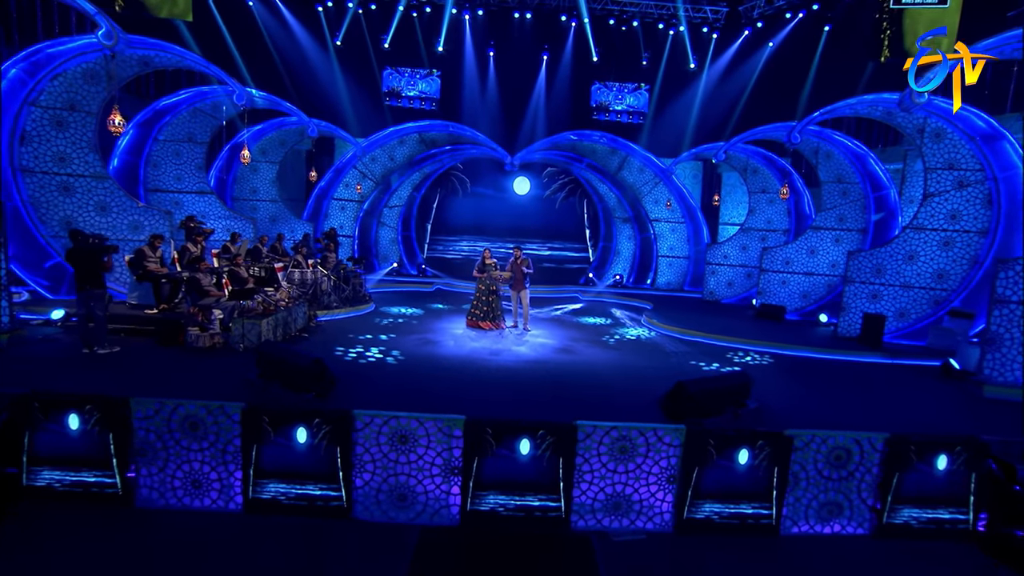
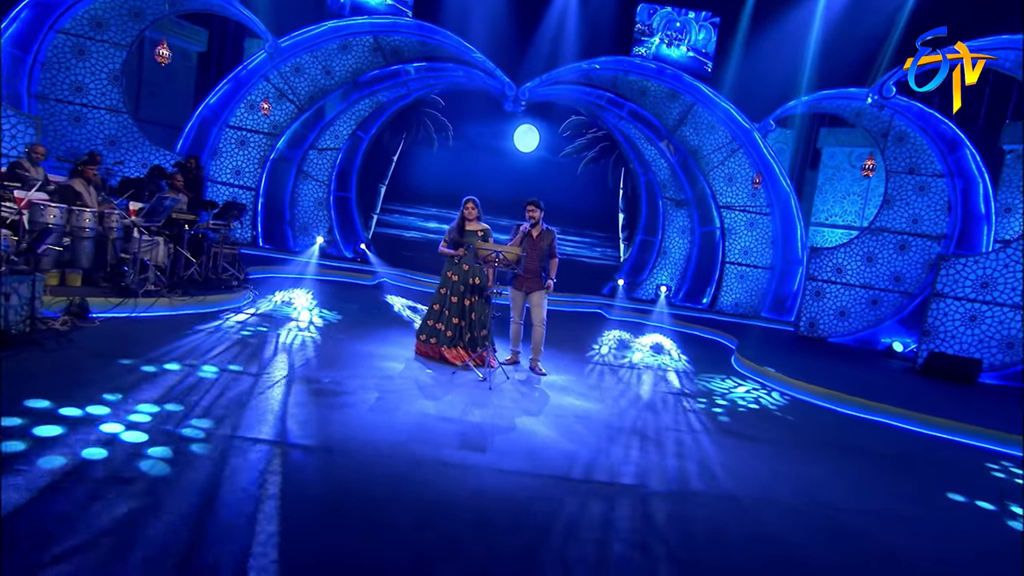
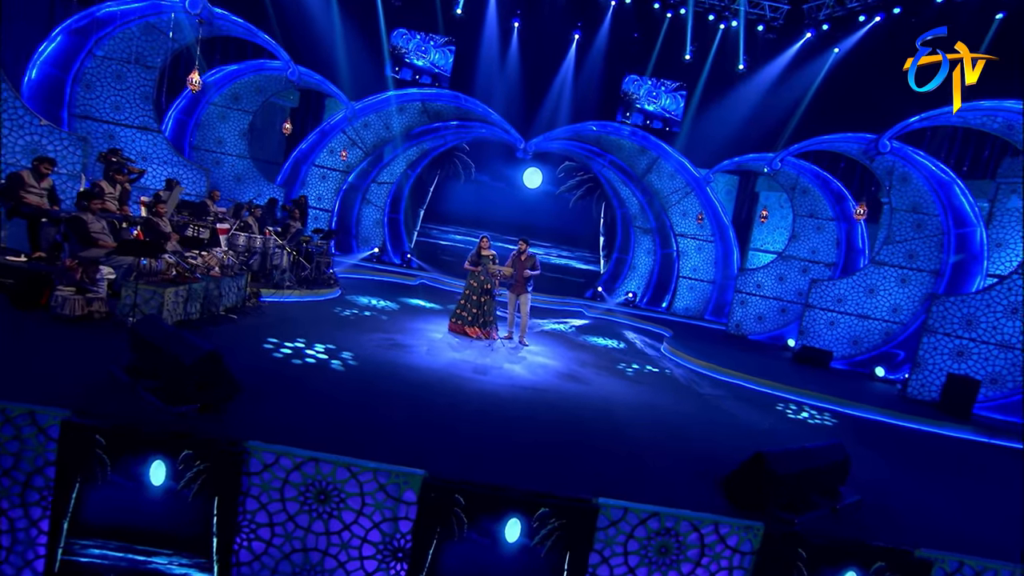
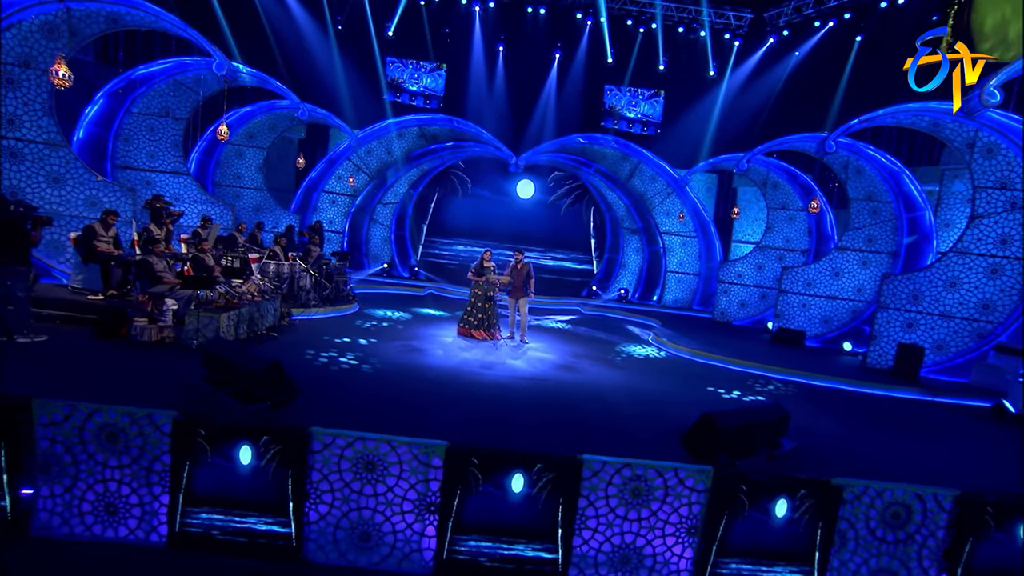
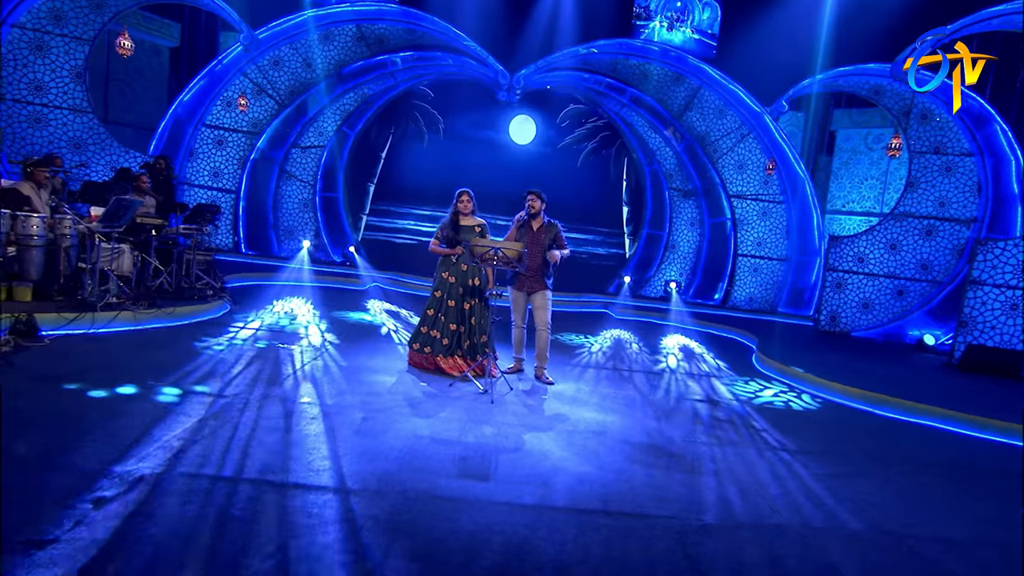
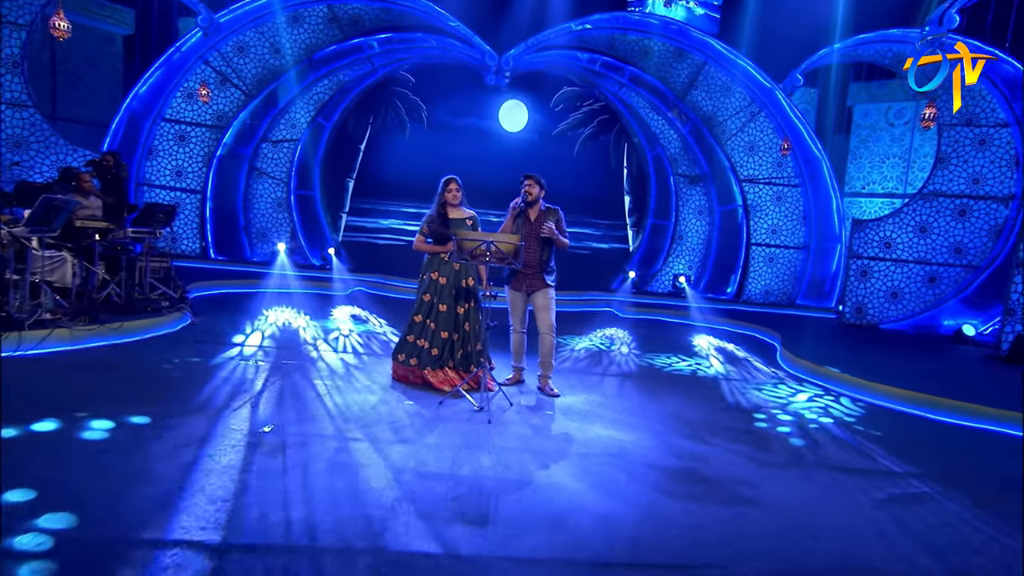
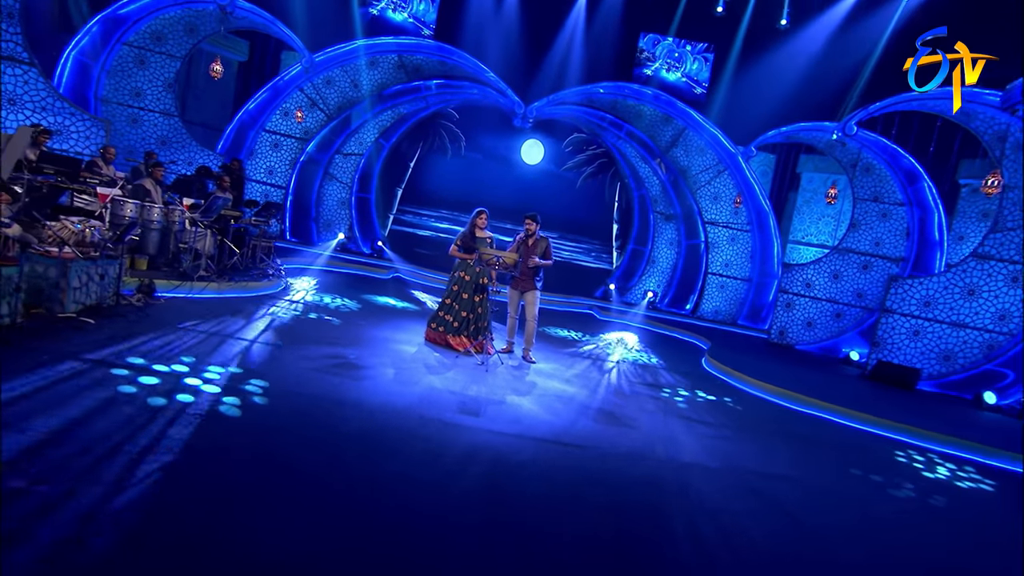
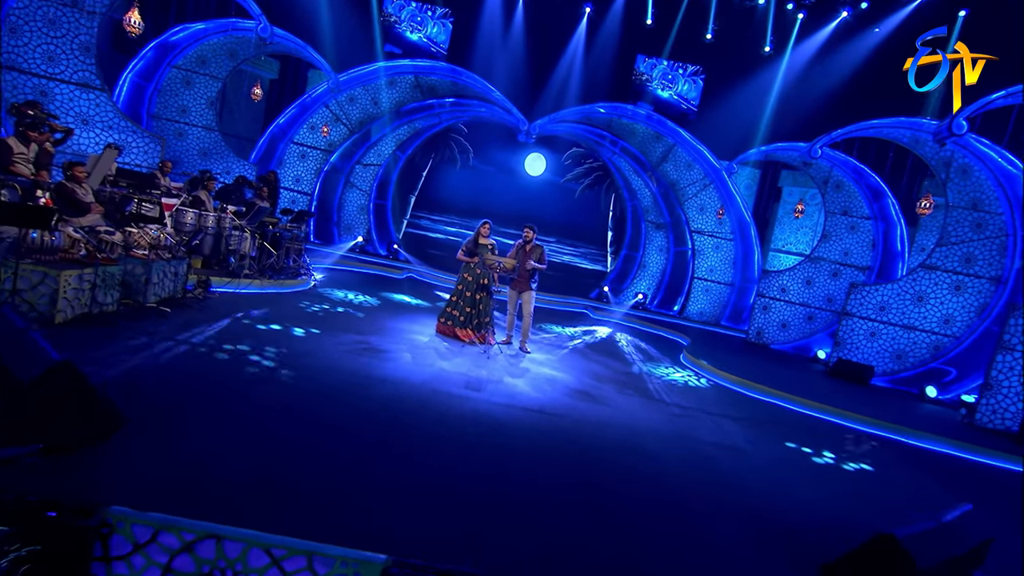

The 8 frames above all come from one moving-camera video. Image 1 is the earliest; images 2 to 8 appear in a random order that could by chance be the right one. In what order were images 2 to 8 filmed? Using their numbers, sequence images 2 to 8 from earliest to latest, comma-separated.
4, 3, 8, 7, 2, 5, 6
